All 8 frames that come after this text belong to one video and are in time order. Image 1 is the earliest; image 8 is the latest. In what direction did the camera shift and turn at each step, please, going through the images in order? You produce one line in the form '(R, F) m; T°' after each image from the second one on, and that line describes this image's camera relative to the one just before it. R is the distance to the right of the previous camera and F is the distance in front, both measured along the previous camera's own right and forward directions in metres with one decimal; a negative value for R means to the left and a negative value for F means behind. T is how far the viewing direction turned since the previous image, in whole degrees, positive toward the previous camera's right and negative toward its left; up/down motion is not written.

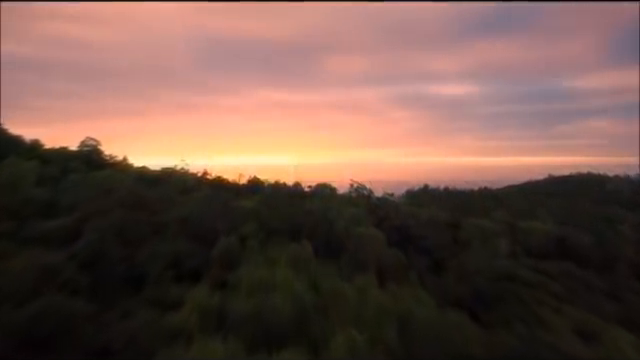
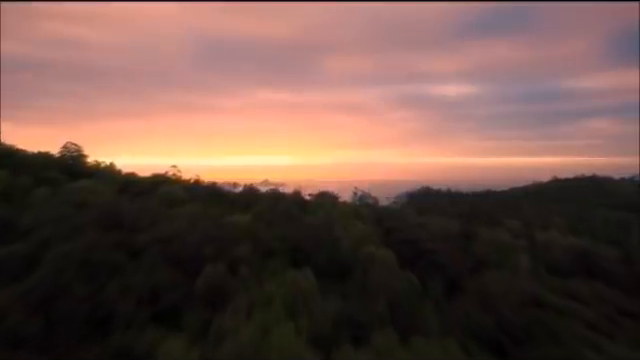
(0.0, +1.4) m; 0°
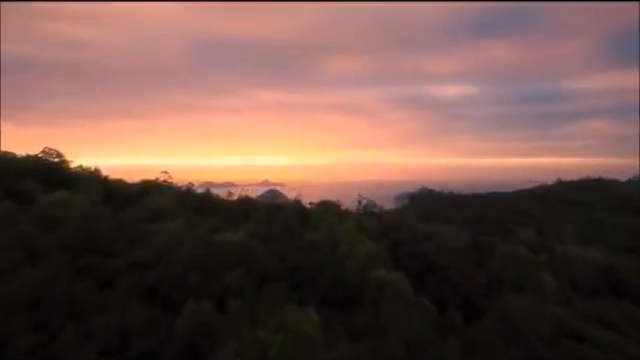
(0.0, +1.2) m; 0°
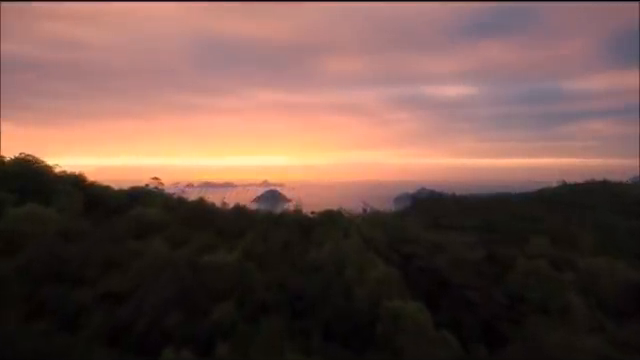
(0.0, +1.2) m; 0°
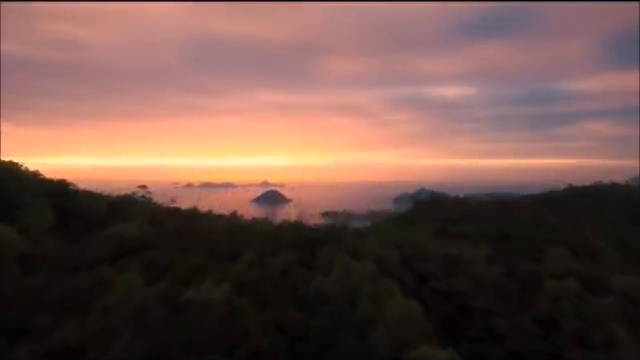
(0.0, +1.5) m; 0°
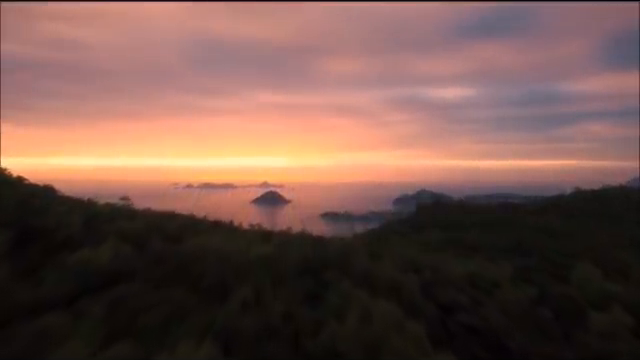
(0.0, +1.7) m; 0°
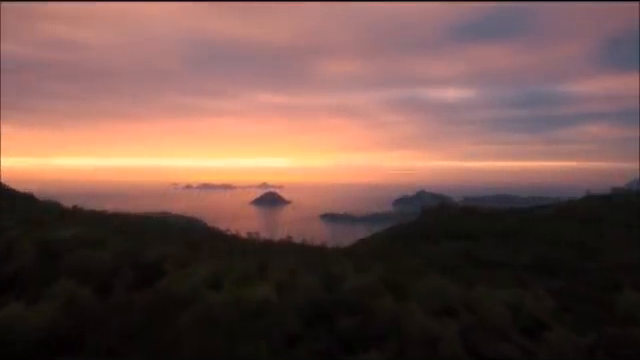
(-0.1, +2.2) m; 0°
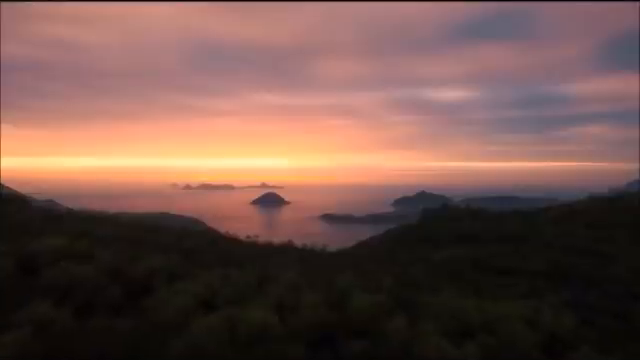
(0.0, +0.9) m; 0°
